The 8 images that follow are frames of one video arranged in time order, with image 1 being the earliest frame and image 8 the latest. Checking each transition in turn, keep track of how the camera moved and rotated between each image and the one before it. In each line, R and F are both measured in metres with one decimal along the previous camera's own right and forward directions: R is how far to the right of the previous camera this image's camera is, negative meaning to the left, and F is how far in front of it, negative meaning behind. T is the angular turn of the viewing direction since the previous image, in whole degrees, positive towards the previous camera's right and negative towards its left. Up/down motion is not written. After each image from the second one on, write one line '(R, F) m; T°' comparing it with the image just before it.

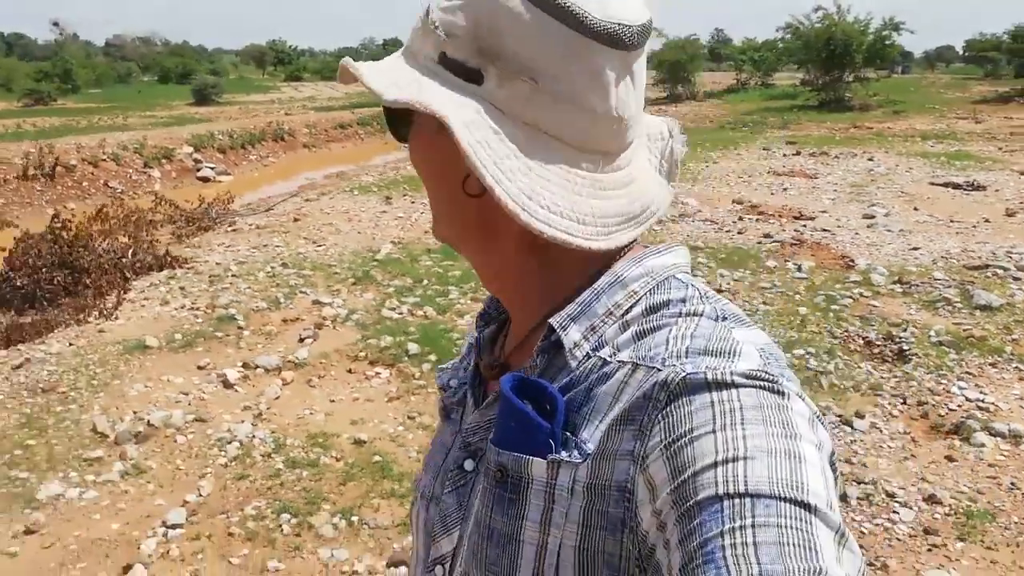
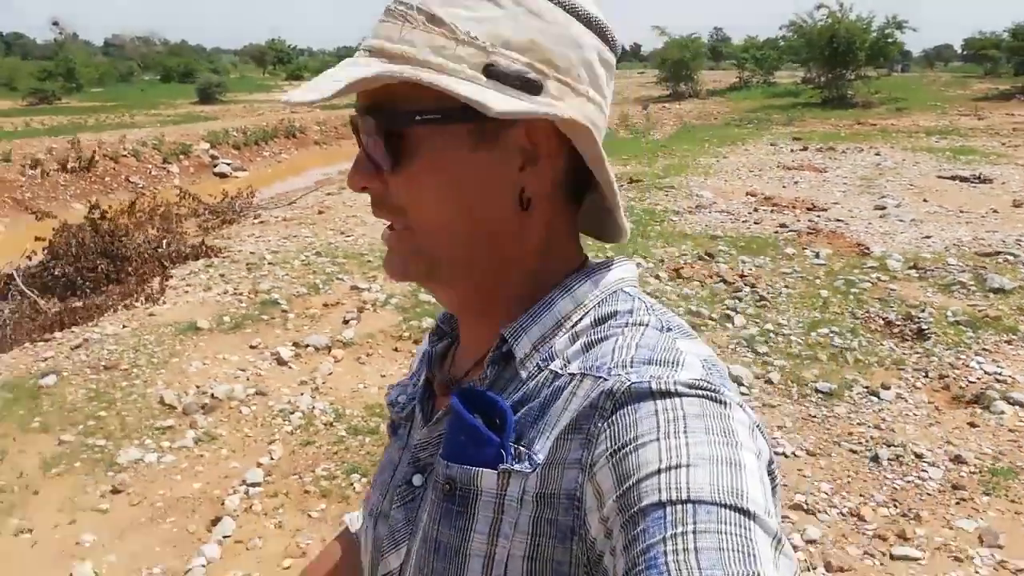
(-0.3, -0.3) m; 0°
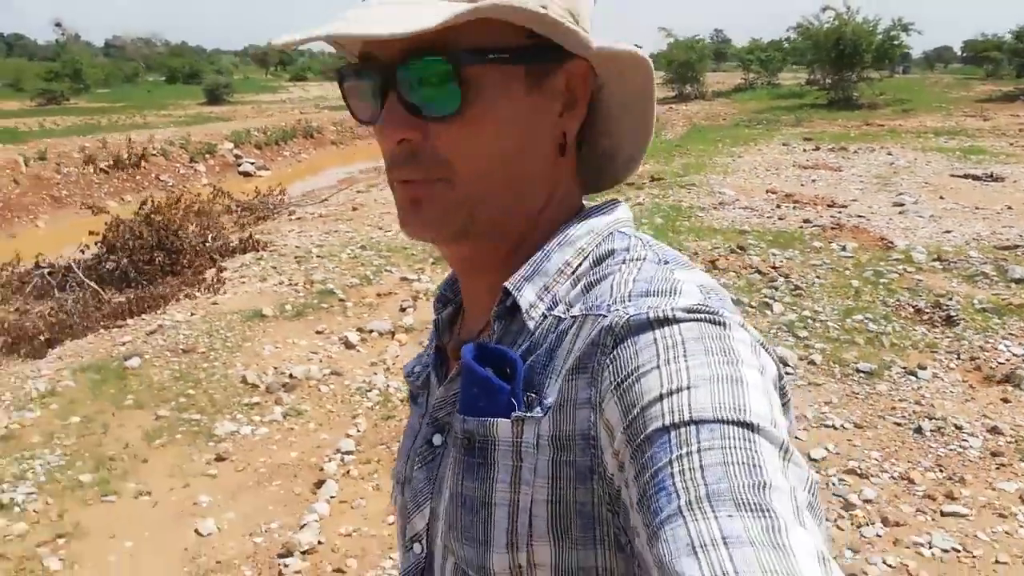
(-0.5, -0.4) m; 0°
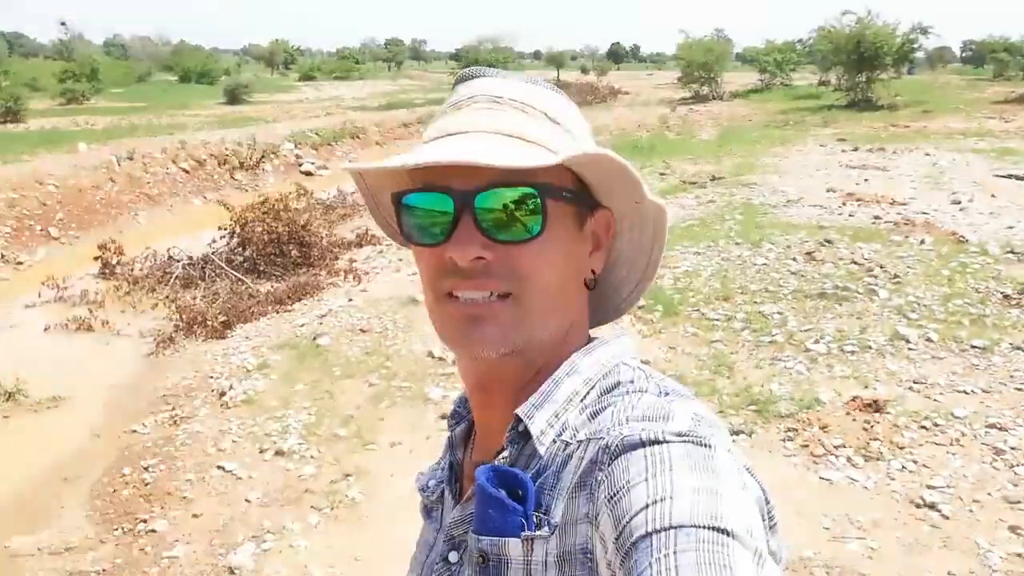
(-1.4, -0.9) m; 0°
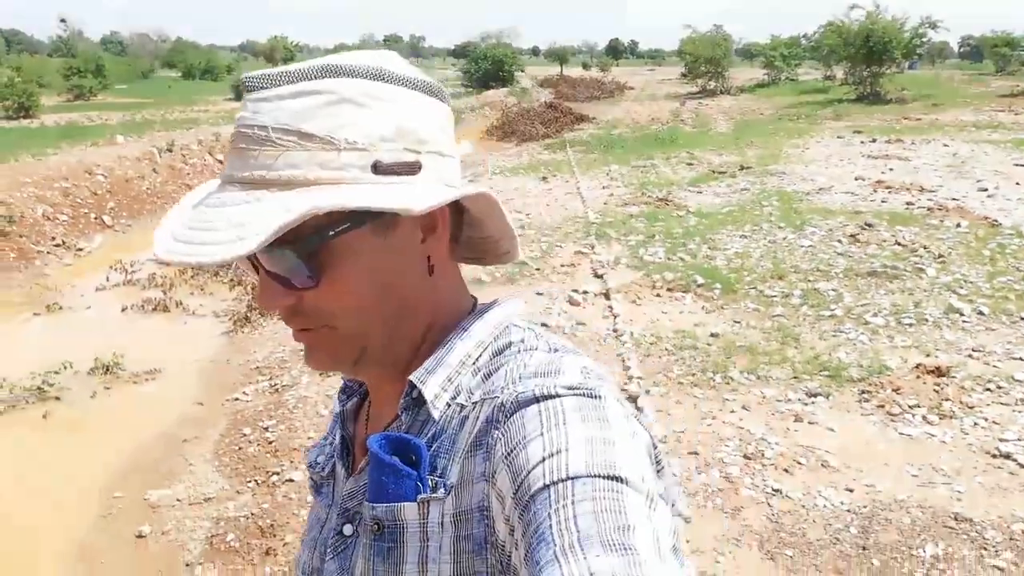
(-0.7, -0.4) m; 0°
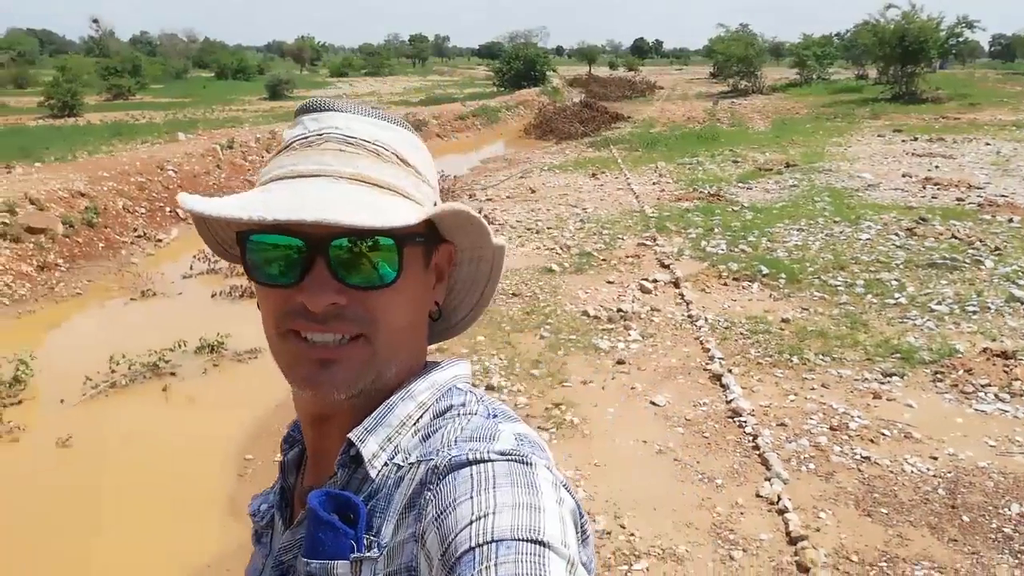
(-0.6, -0.5) m; -2°
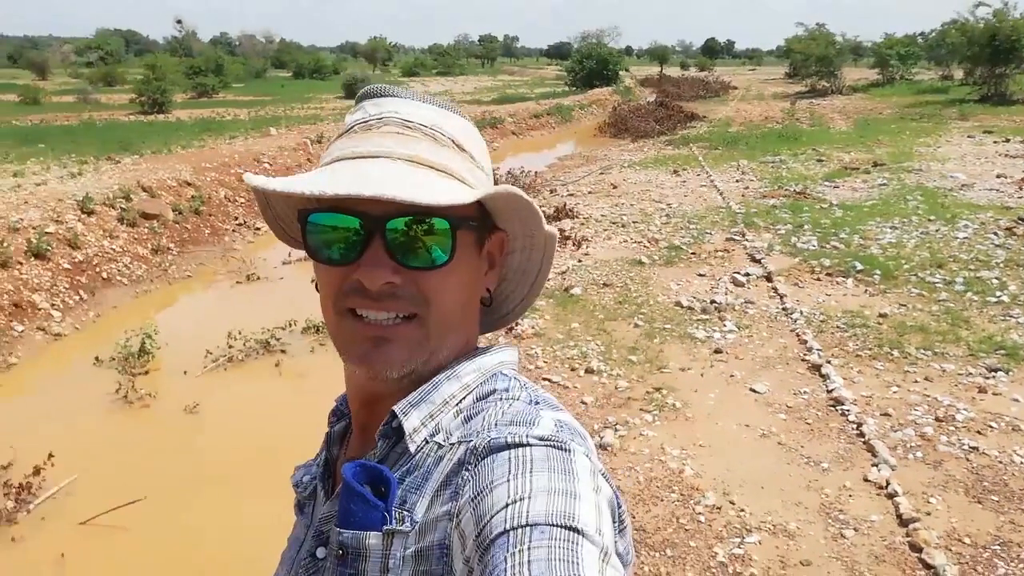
(-0.3, -0.2) m; -4°
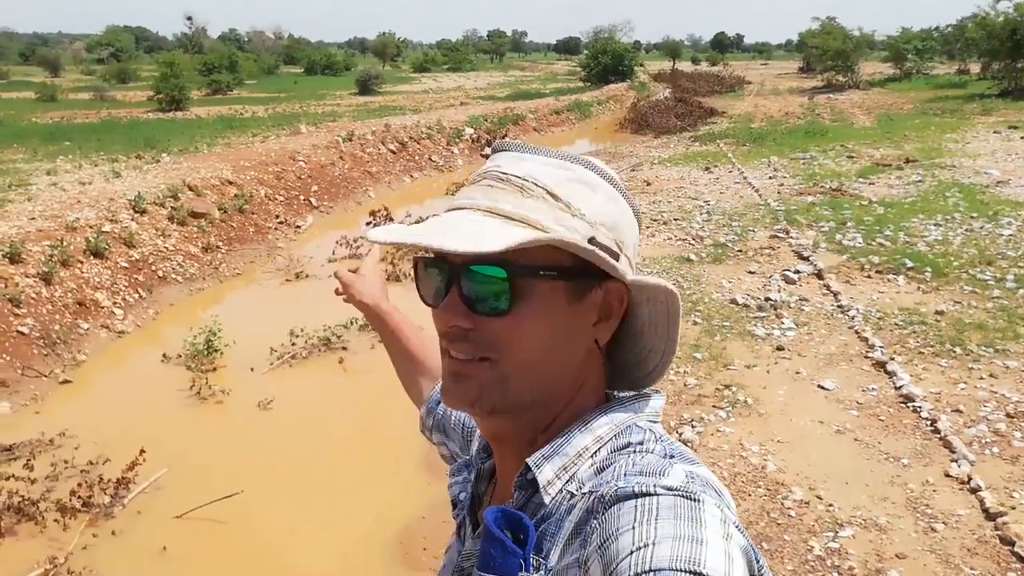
(-0.5, -0.1) m; -1°
